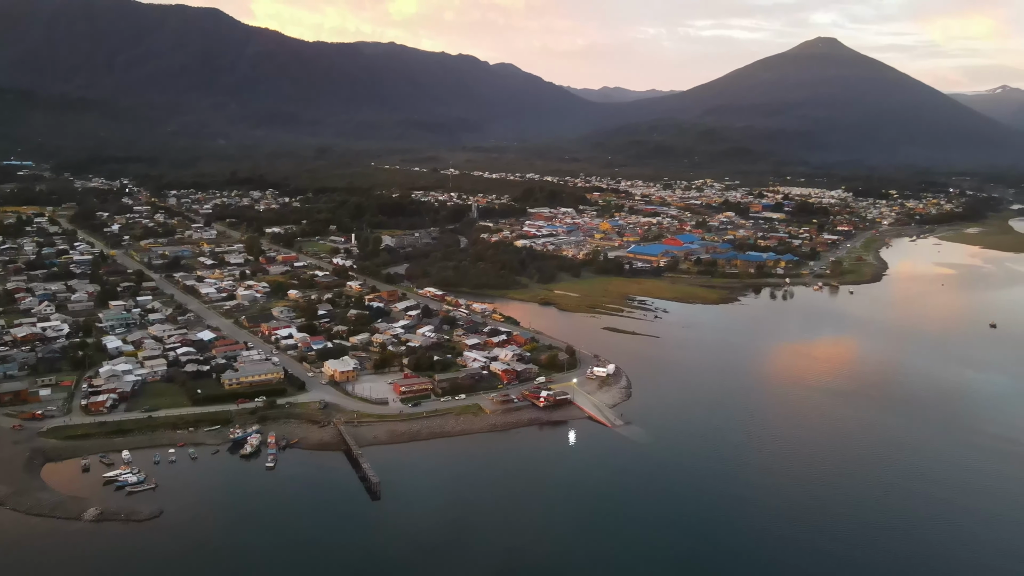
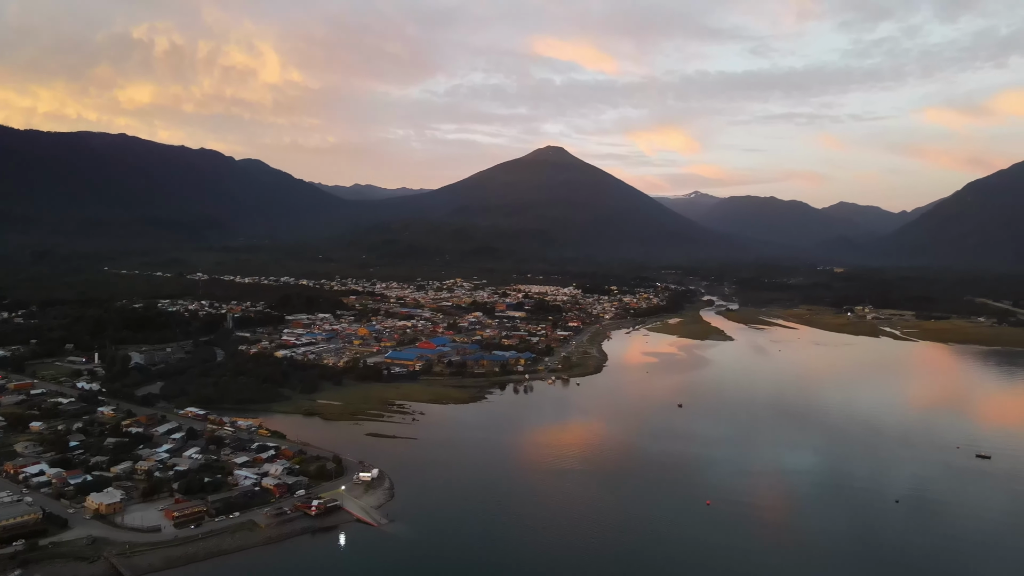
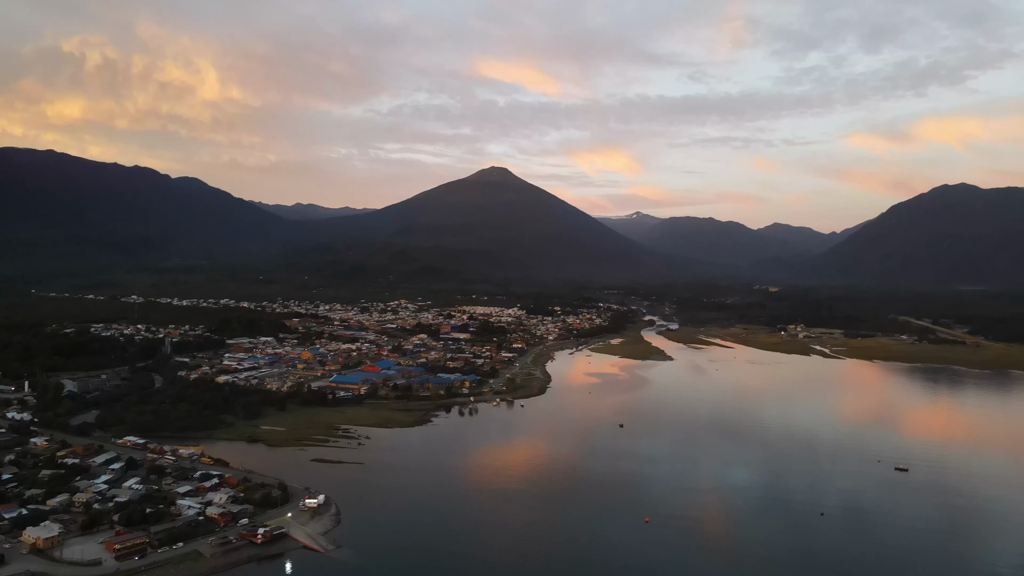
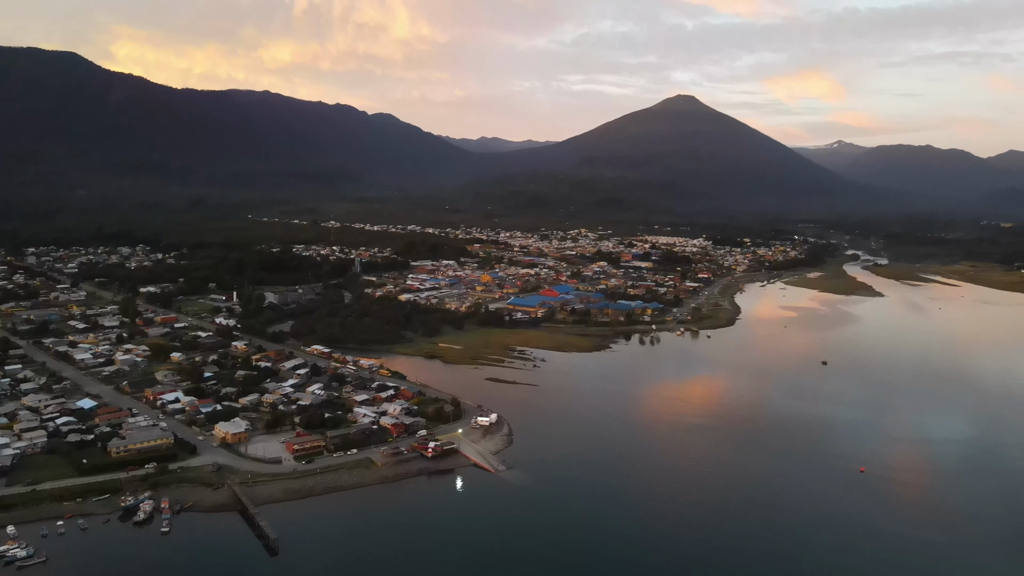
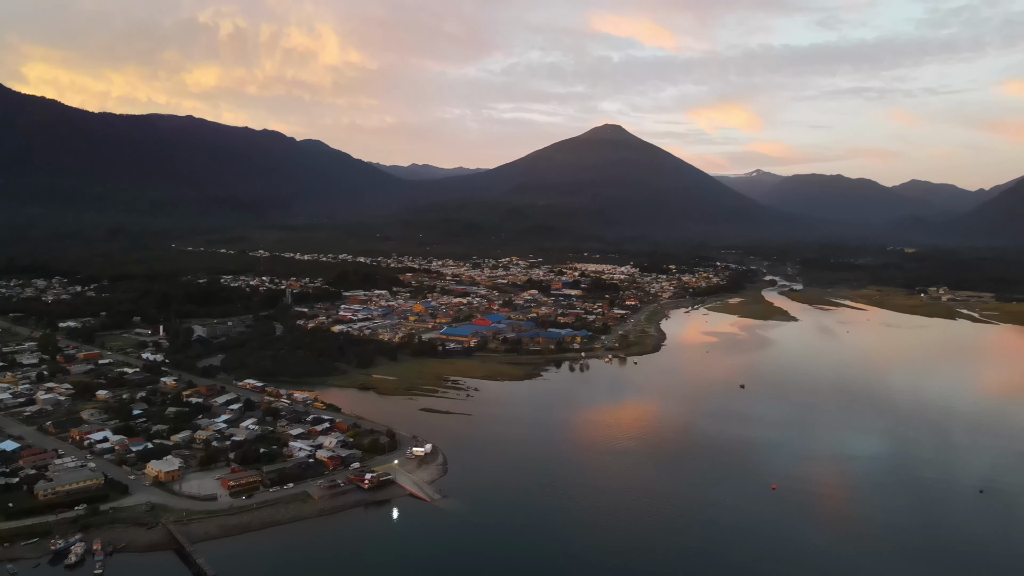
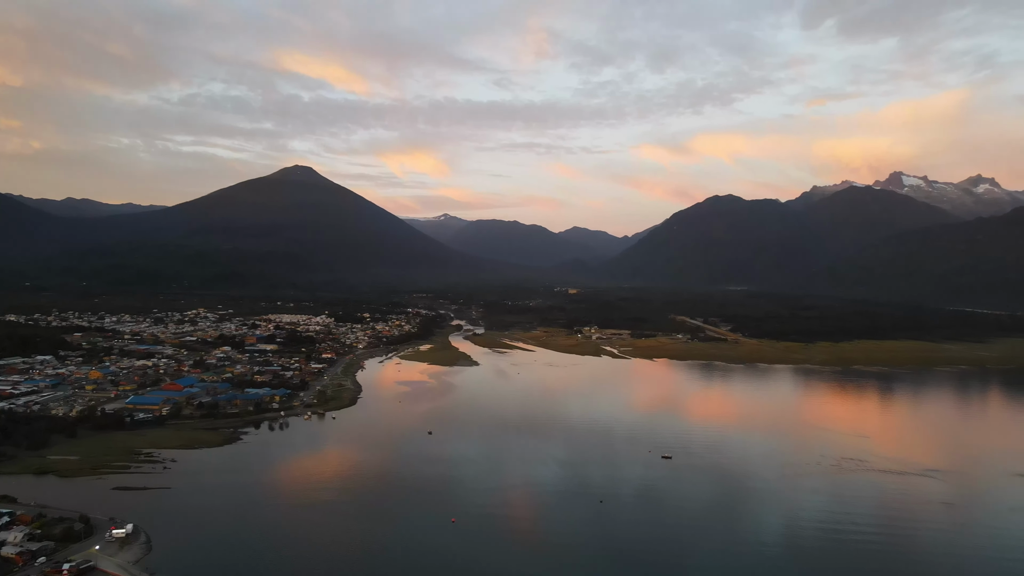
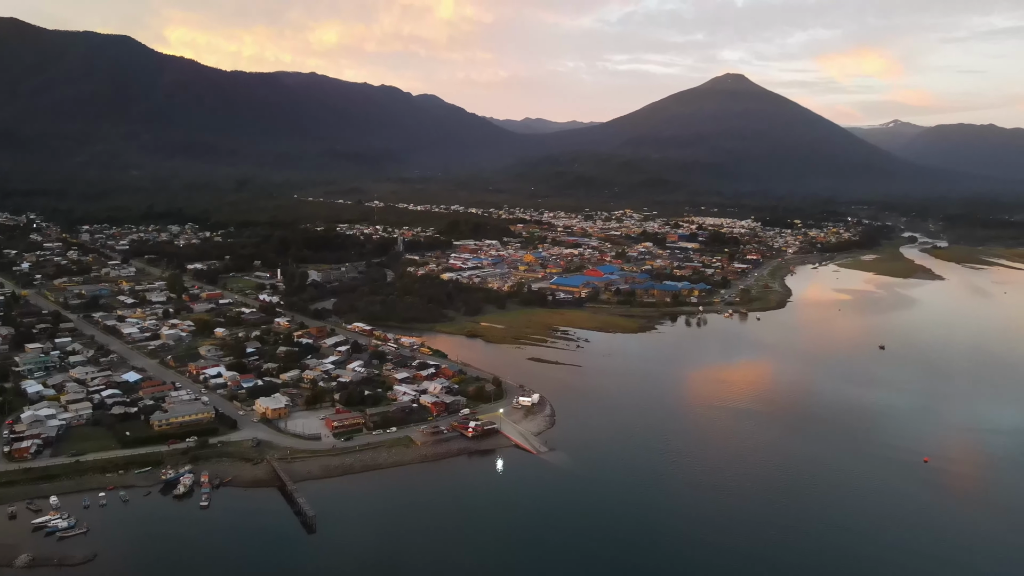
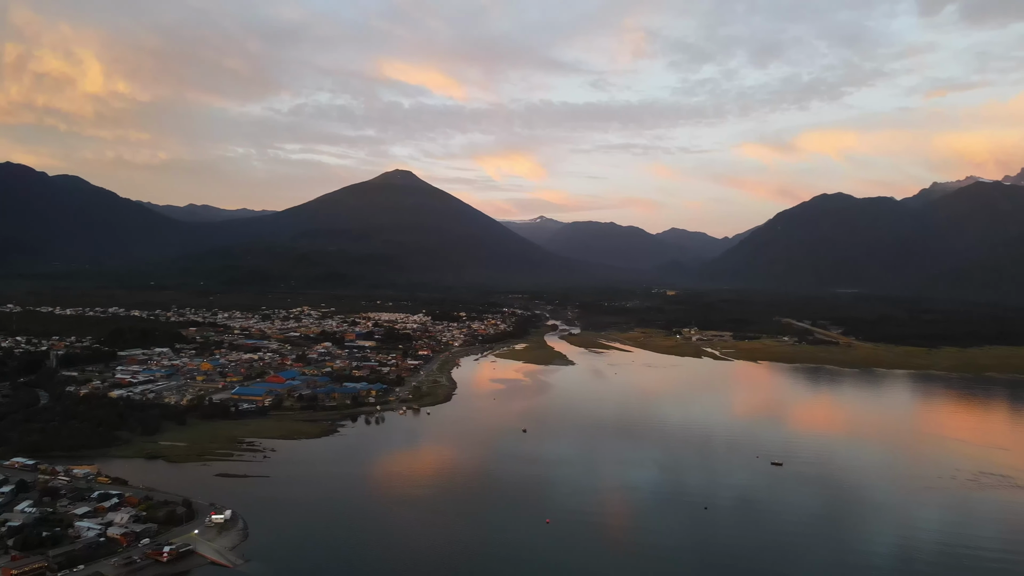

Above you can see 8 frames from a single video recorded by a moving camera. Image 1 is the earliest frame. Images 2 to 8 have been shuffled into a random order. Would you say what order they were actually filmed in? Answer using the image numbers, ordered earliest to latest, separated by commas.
7, 4, 5, 2, 3, 8, 6
